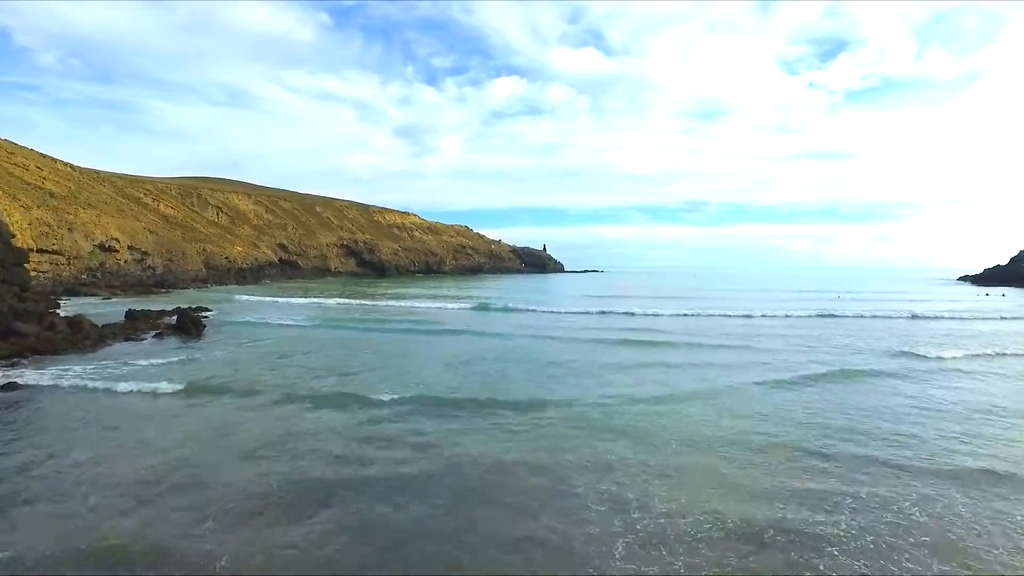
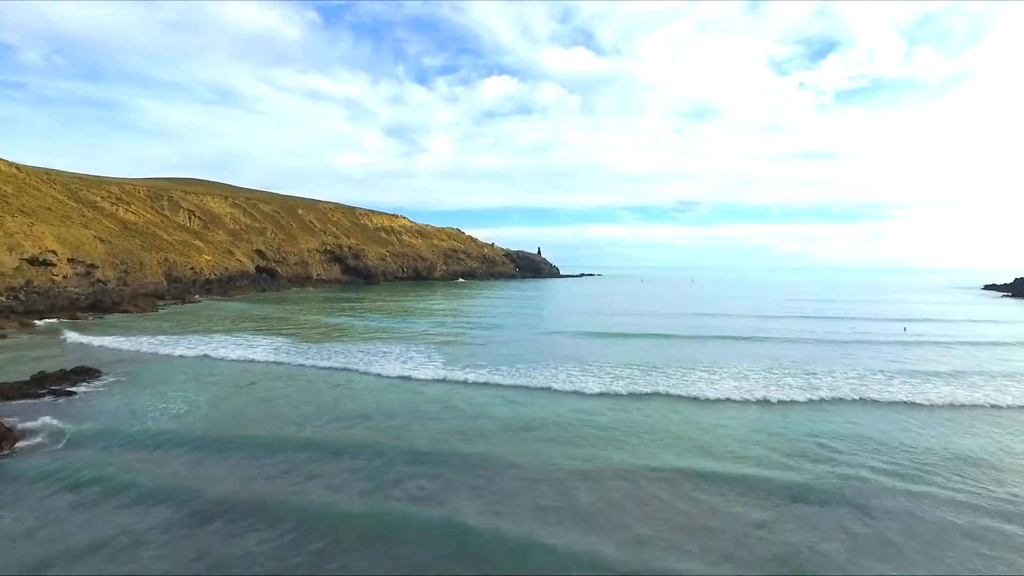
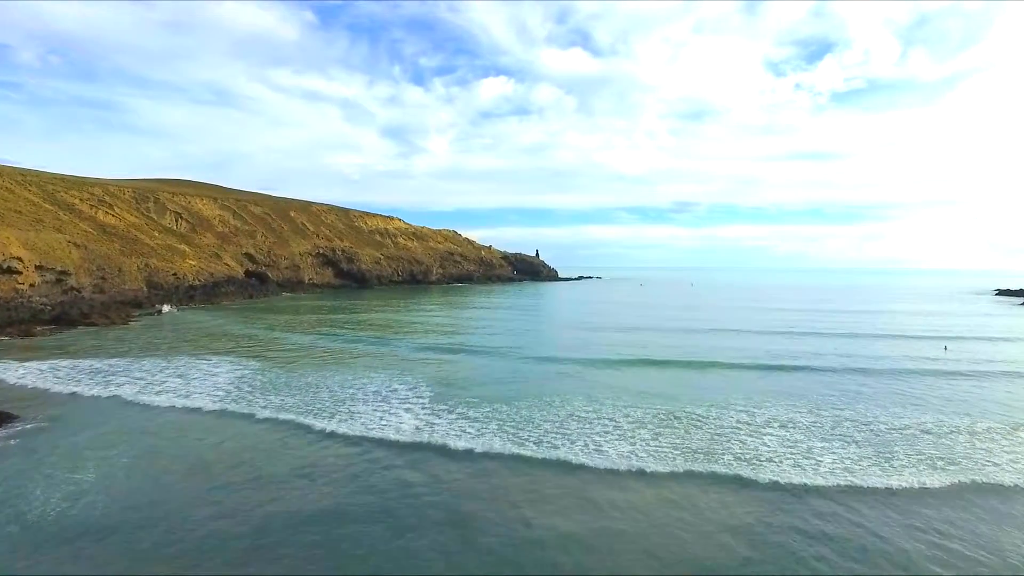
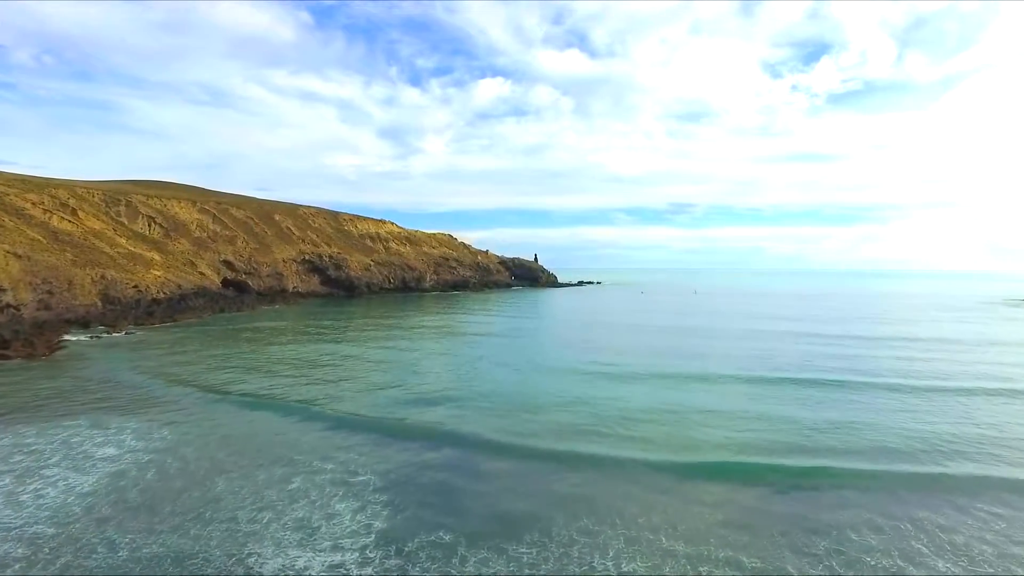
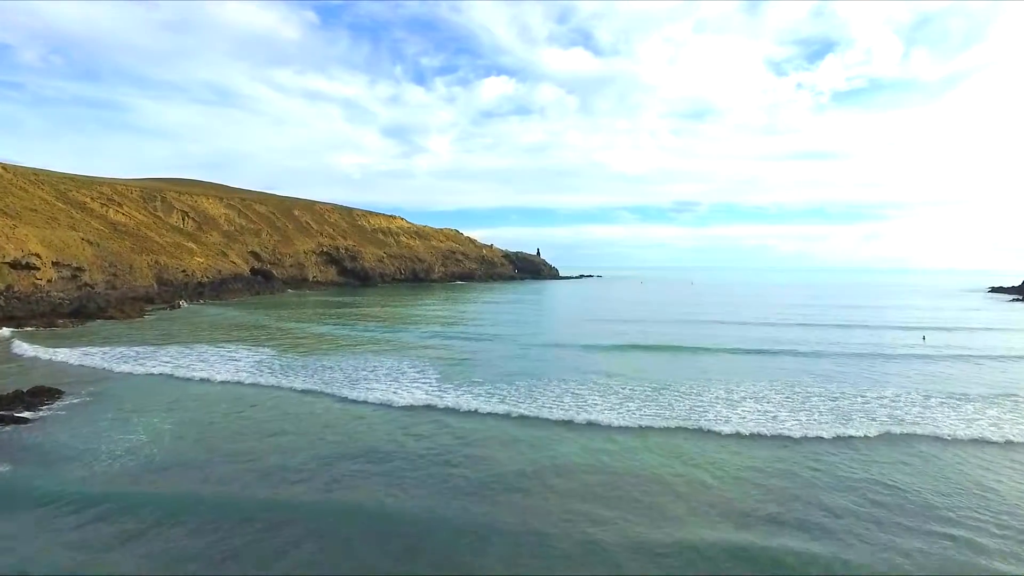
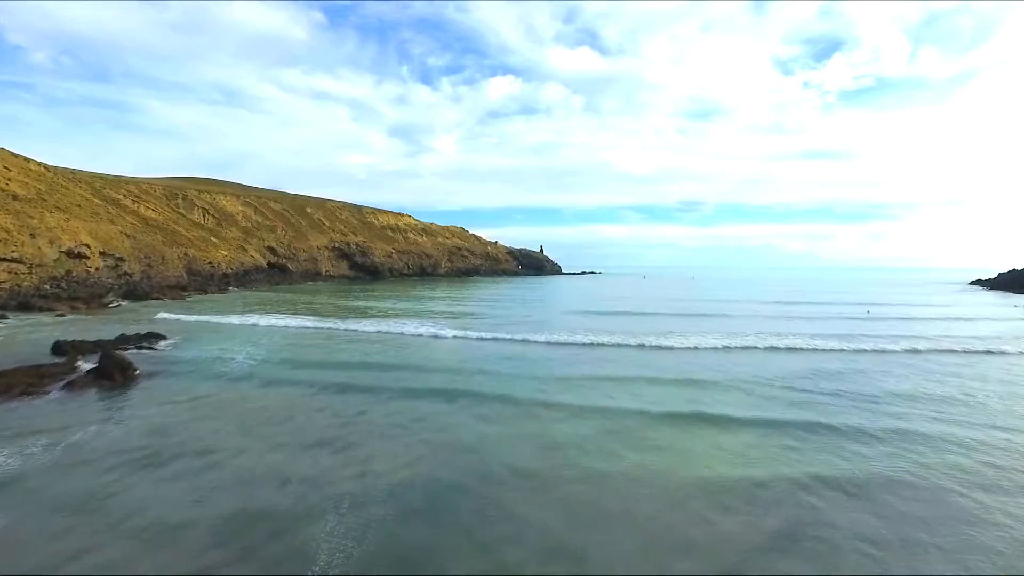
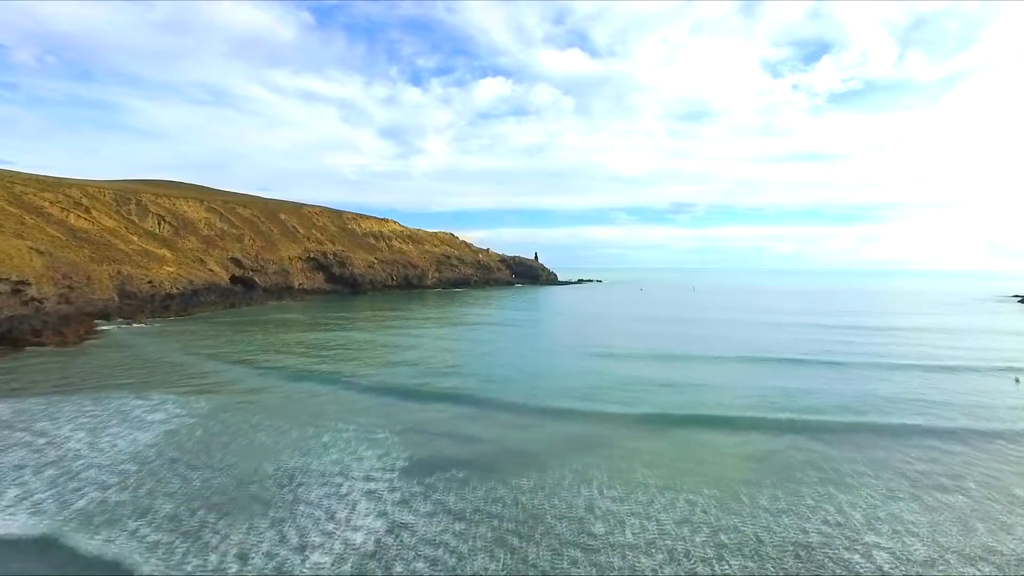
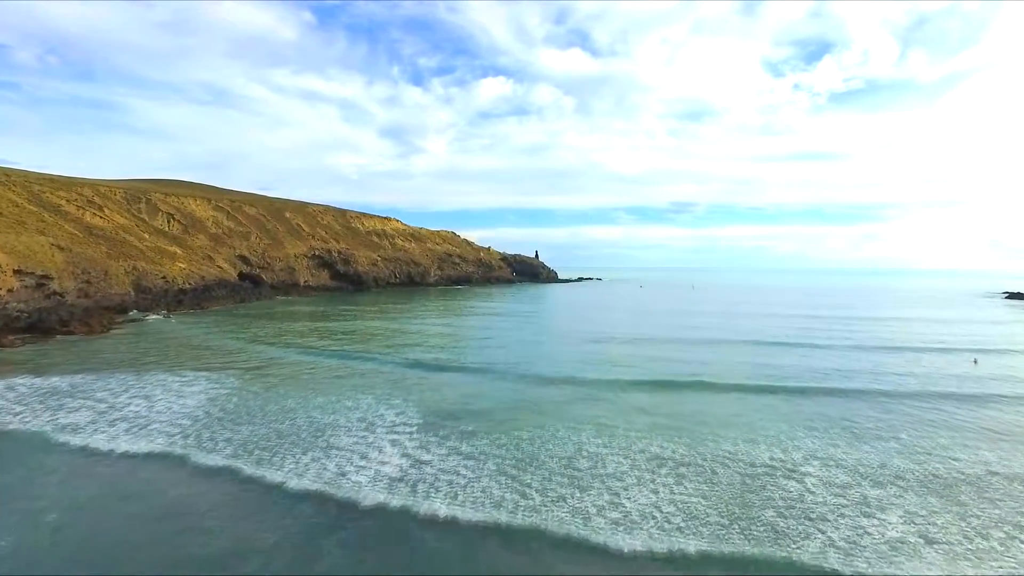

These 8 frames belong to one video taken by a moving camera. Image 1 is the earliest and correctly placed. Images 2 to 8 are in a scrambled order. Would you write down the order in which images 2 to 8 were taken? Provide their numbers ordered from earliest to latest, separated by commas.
6, 2, 5, 3, 8, 7, 4
